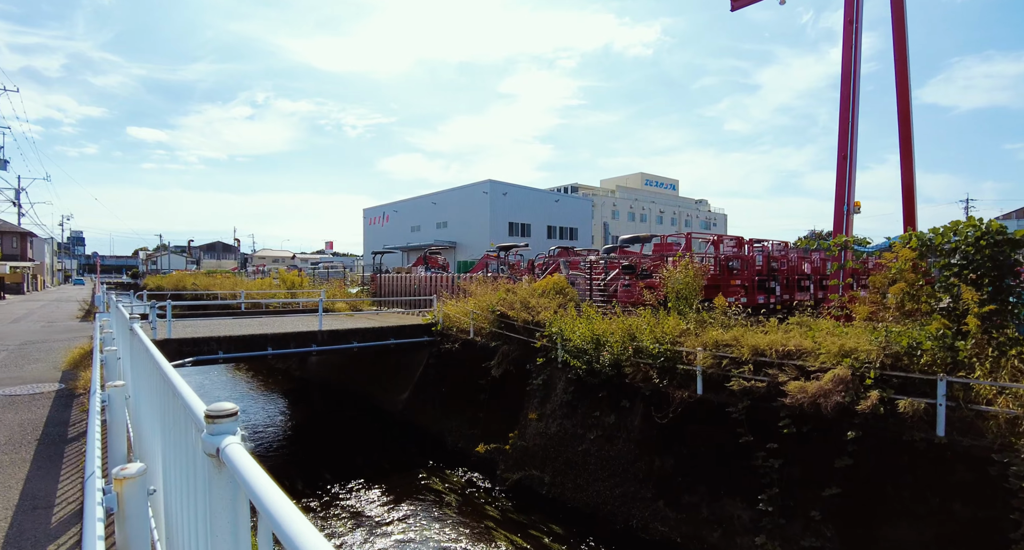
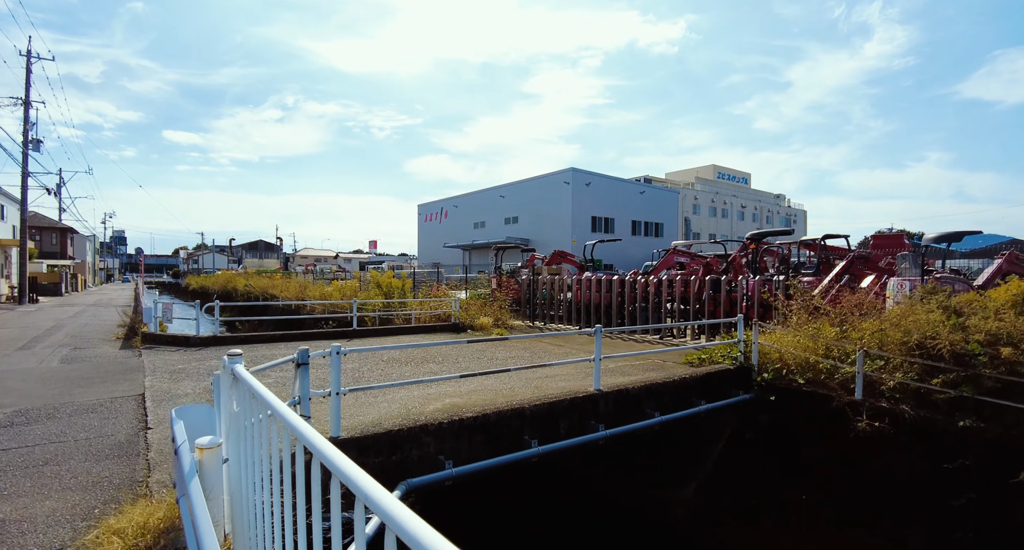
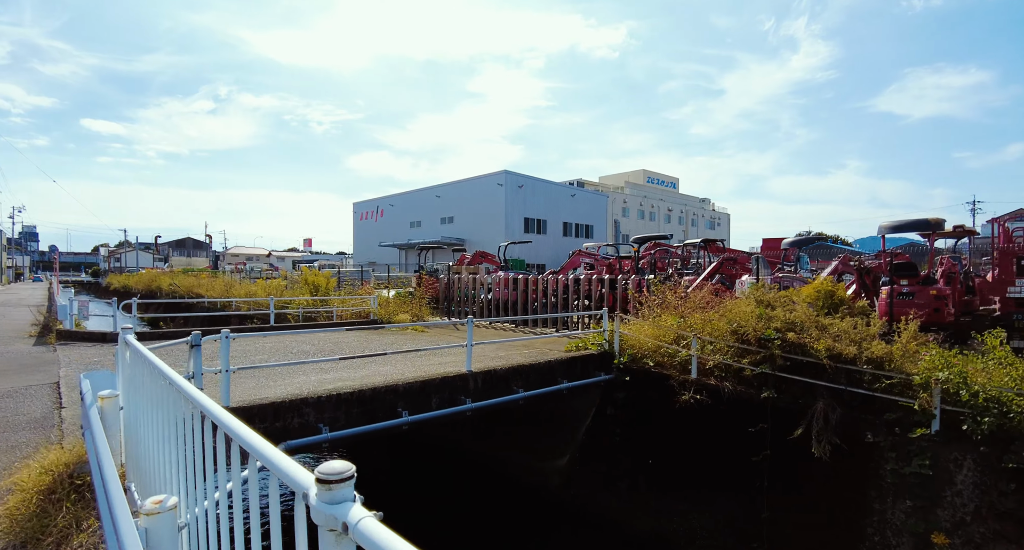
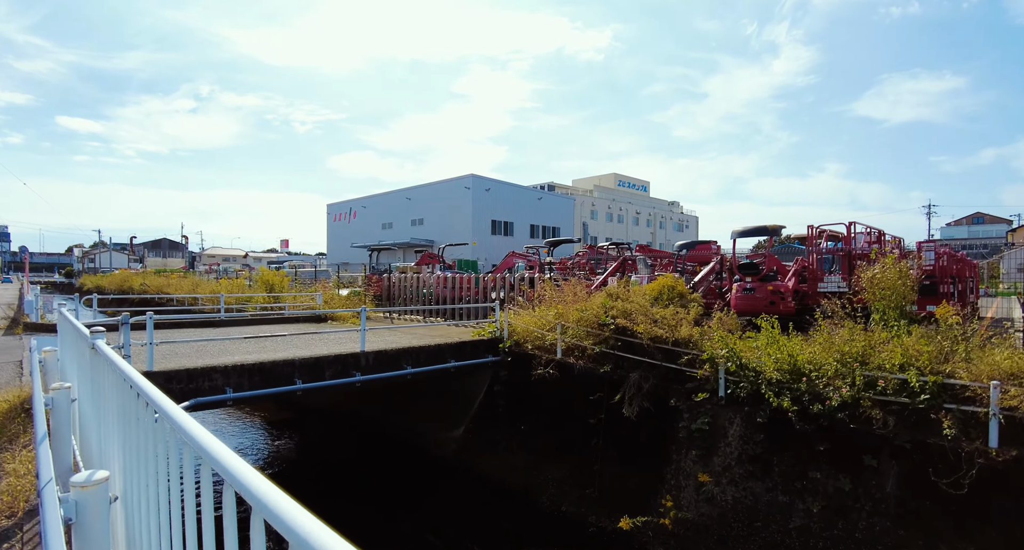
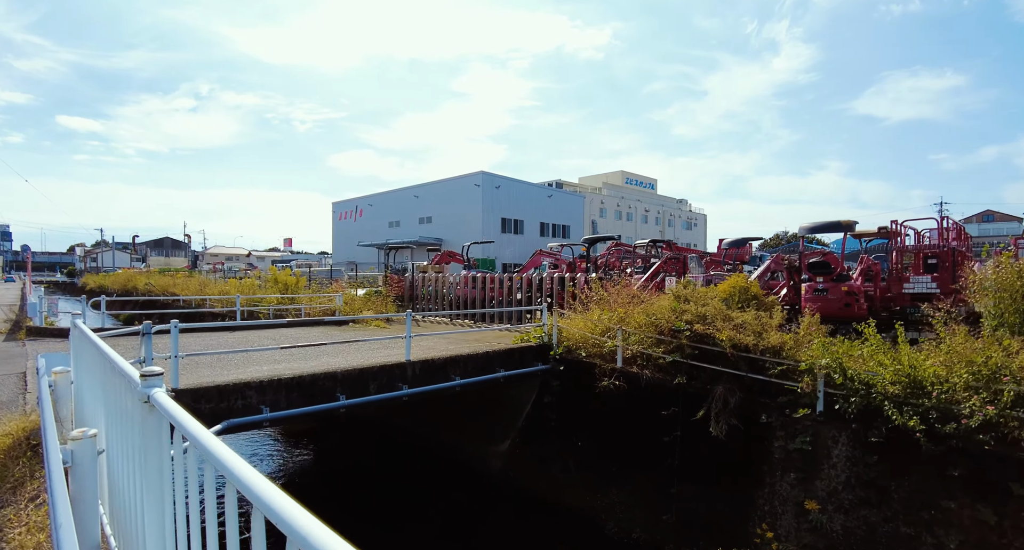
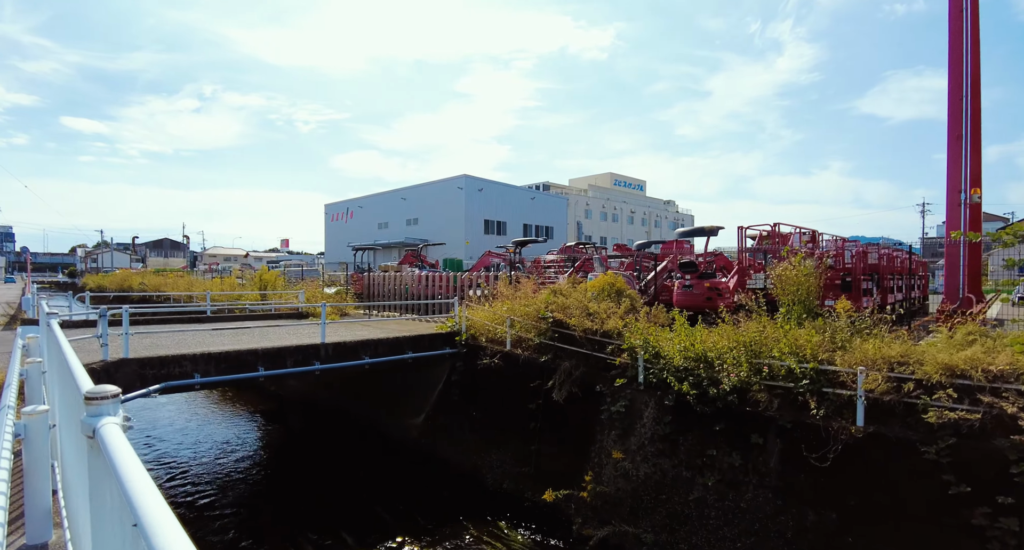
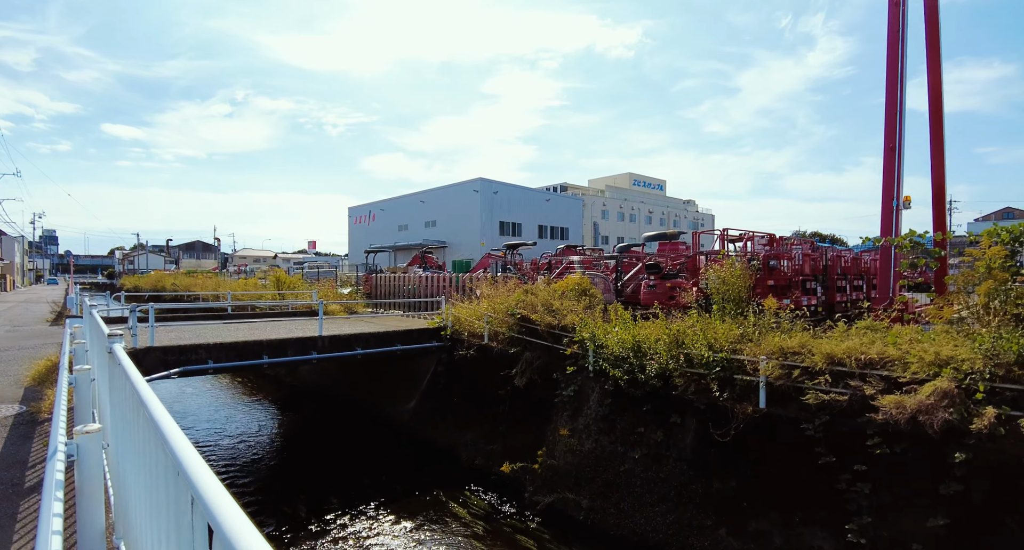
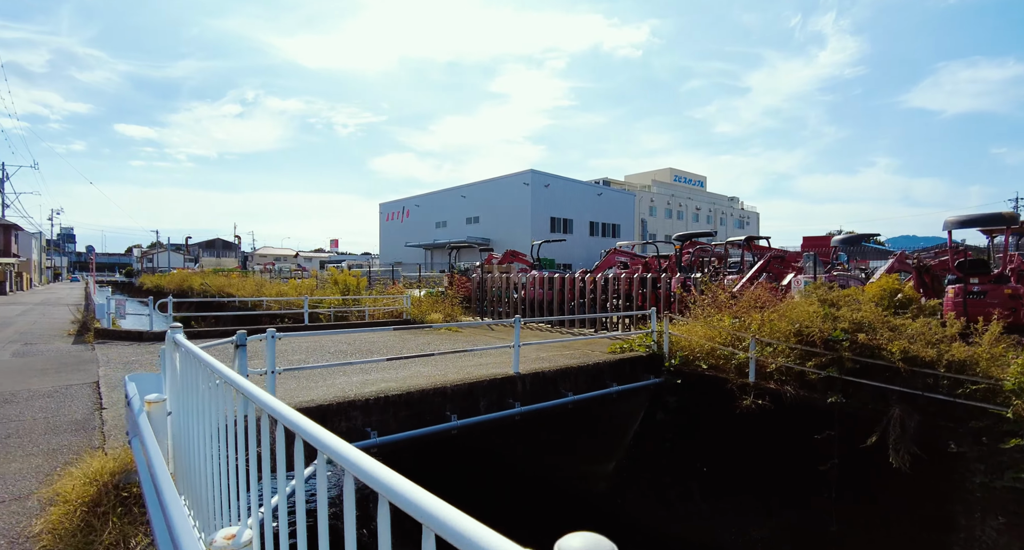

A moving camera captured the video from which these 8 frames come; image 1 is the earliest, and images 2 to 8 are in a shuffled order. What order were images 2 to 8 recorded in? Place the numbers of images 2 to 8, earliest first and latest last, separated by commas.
7, 6, 4, 5, 3, 8, 2
